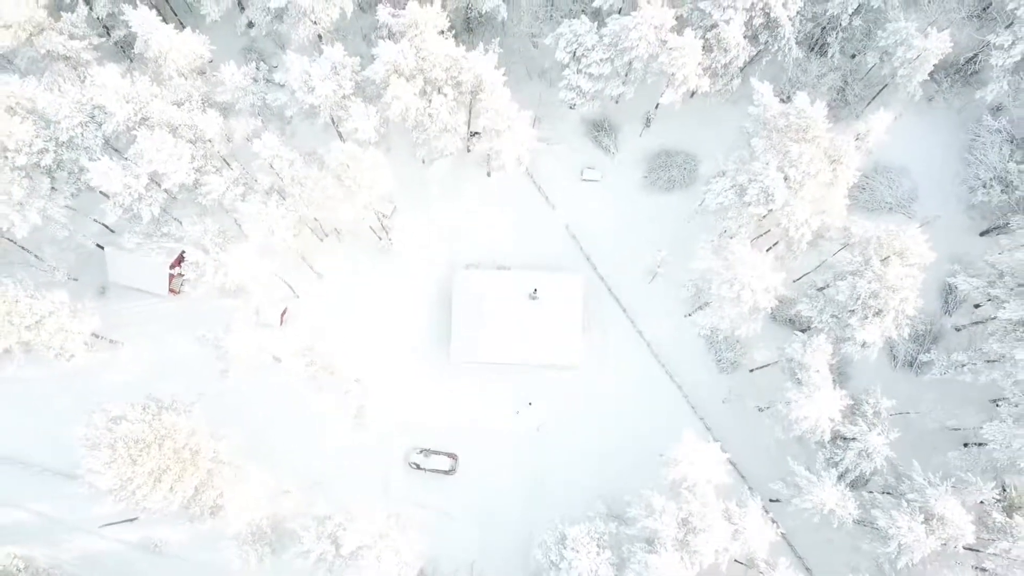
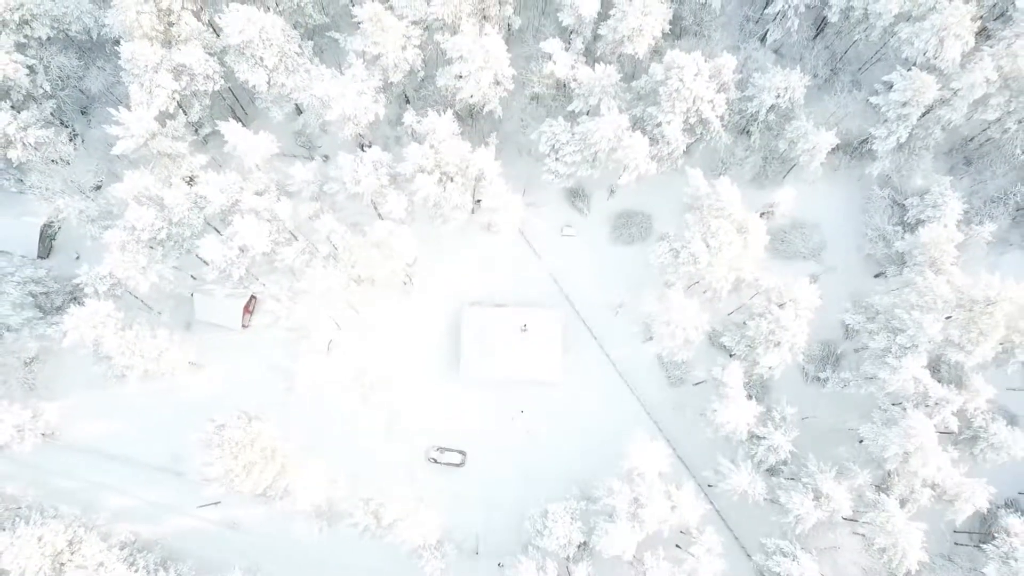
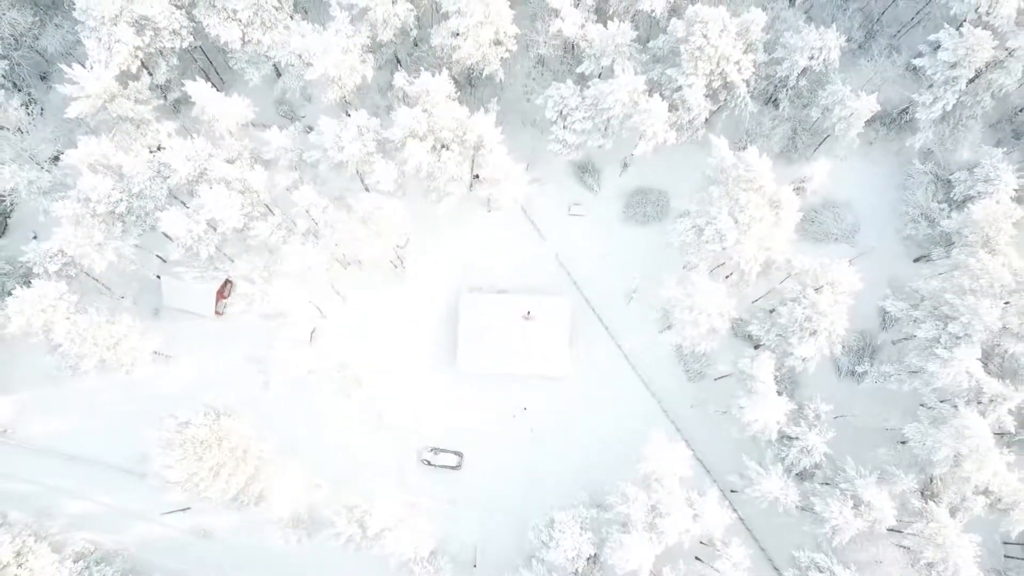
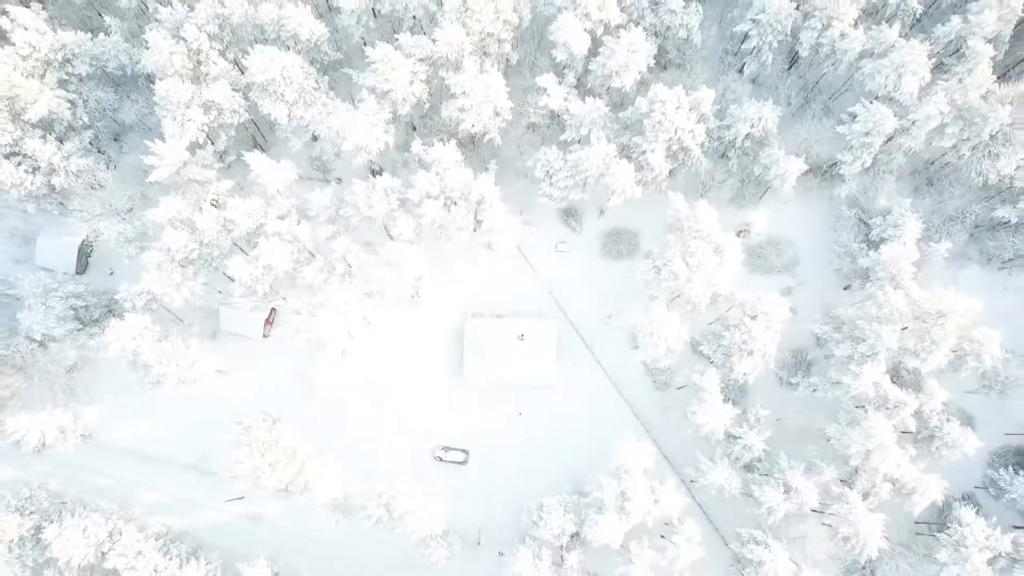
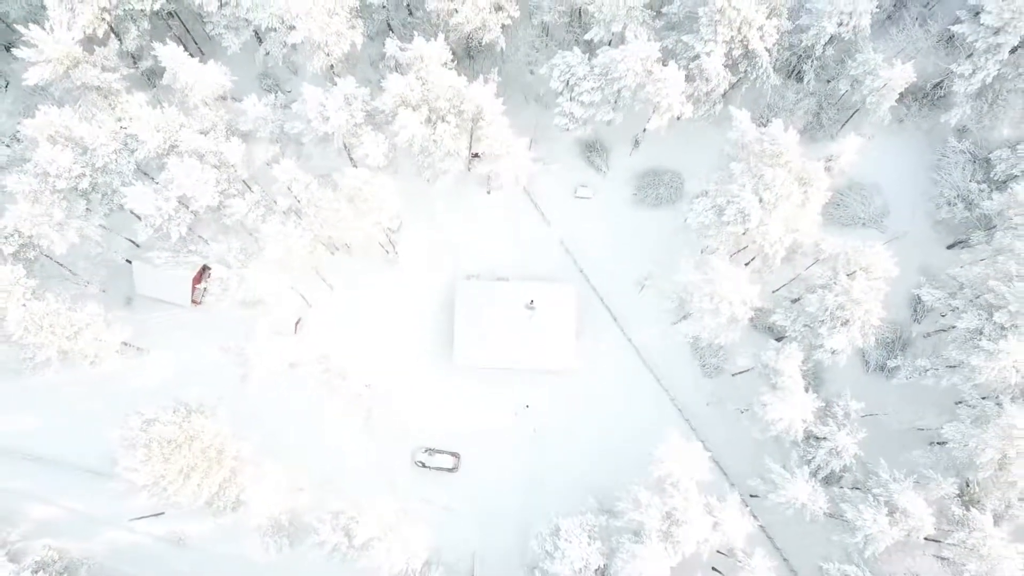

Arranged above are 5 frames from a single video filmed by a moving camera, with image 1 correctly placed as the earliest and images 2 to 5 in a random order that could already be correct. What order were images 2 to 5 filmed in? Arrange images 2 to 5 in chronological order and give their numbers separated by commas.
5, 3, 2, 4
